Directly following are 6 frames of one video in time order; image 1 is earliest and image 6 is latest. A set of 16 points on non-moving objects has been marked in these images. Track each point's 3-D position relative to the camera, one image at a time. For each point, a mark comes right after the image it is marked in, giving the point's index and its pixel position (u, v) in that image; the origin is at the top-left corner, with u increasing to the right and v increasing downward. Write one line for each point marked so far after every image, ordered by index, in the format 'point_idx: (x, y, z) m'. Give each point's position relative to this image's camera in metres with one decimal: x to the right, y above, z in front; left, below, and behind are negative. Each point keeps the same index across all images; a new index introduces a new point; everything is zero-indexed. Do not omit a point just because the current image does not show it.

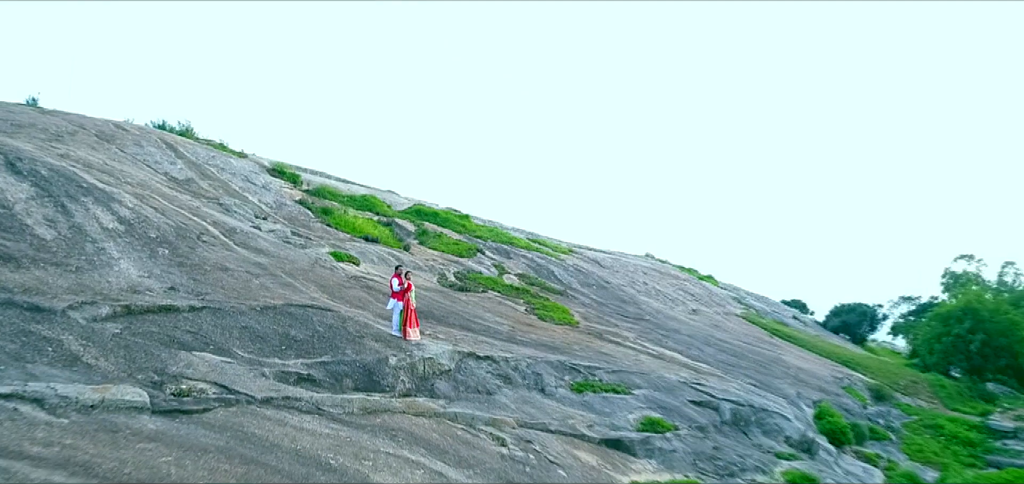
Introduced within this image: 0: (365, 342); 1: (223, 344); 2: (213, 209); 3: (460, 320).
0: (-2.7, -1.9, +13.0) m
1: (-4.6, -1.6, +11.3) m
2: (-7.6, +0.8, +18.2) m
3: (-1.3, -2.0, +17.8) m
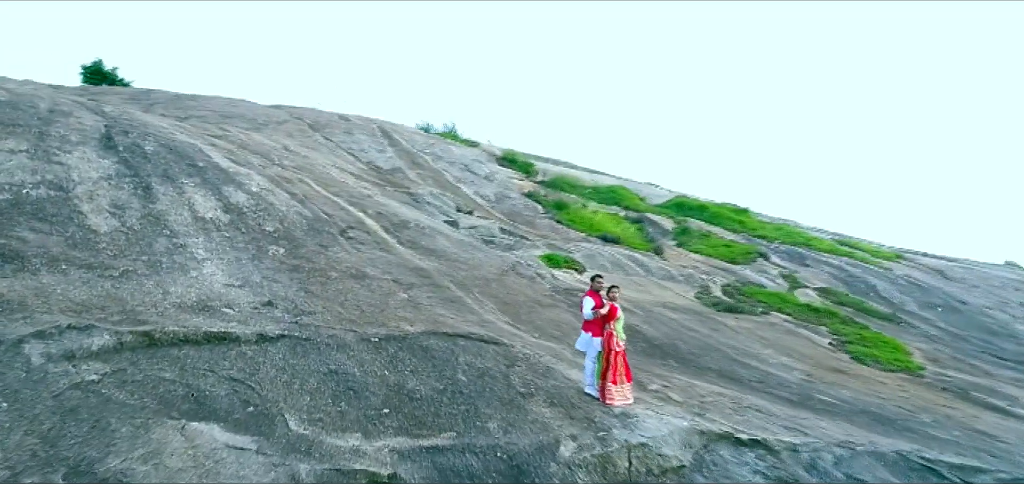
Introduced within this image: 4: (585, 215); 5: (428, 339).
0: (+0.2, -1.8, +7.6) m
1: (-2.2, -1.5, +6.7) m
2: (-2.4, +0.8, +14.2) m
3: (+3.3, -1.9, +11.4) m
4: (+2.0, +0.8, +20.0) m
5: (-1.0, -1.2, +8.7) m
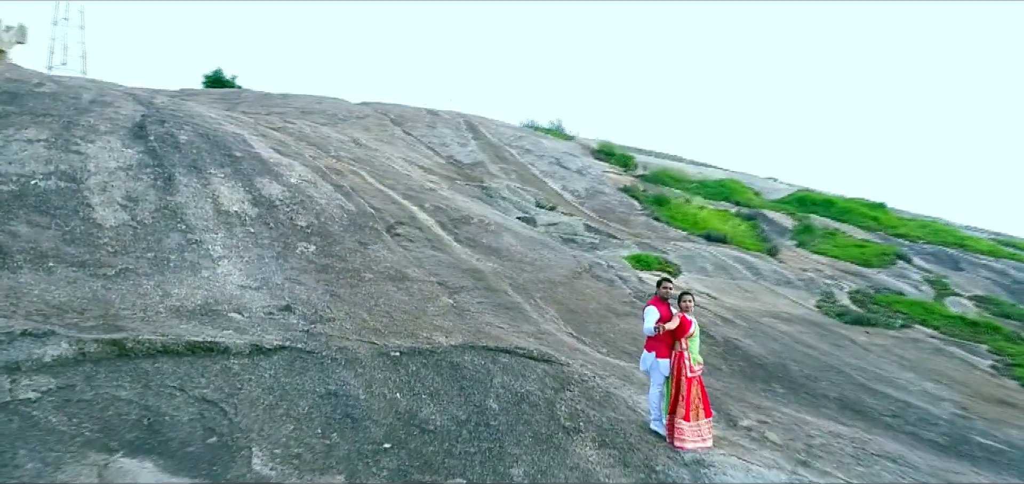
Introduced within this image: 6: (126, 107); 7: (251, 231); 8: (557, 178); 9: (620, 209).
0: (+0.5, -1.7, +5.9) m
1: (-2.0, -1.5, +5.4) m
2: (-0.9, +0.9, +12.9) m
3: (+4.2, -1.9, +9.2) m
4: (+4.4, +0.8, +17.8) m
5: (-0.5, -1.1, +7.2) m
6: (-5.5, +1.9, +10.2) m
7: (-3.1, +0.1, +8.6) m
8: (+1.1, +1.6, +17.8) m
9: (+2.6, +0.8, +17.3) m
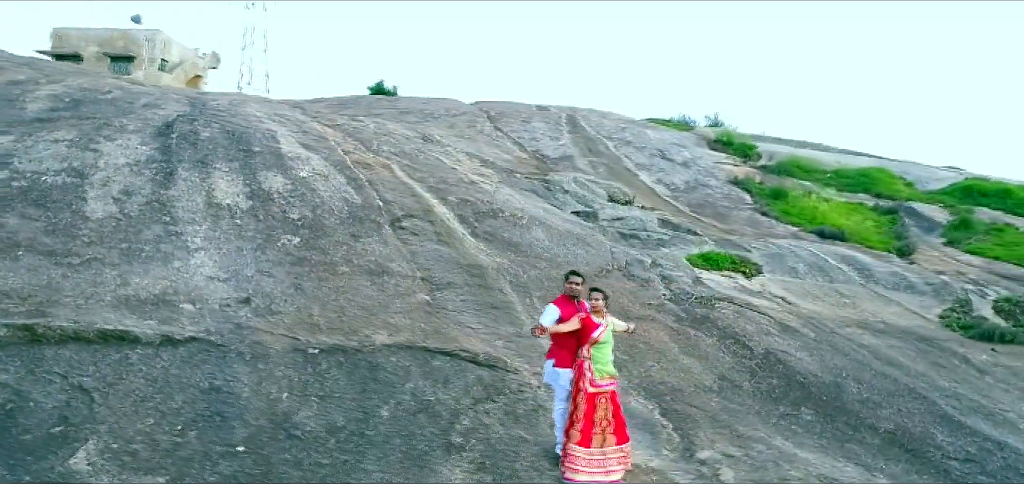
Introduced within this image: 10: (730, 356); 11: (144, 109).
0: (-0.5, -1.6, +5.0) m
1: (-3.1, -1.4, +5.2) m
2: (0.0, +0.9, +12.2) m
3: (+3.9, -1.8, +7.2) m
4: (+6.4, +0.8, +15.5) m
5: (-1.1, -1.0, +6.6) m
6: (-5.1, +2.0, +10.8) m
7: (-3.3, +0.2, +8.6) m
8: (+3.2, +1.6, +16.3) m
9: (+4.6, +0.9, +15.5) m
10: (+2.4, -1.3, +8.0) m
11: (-5.5, +2.0, +10.6) m
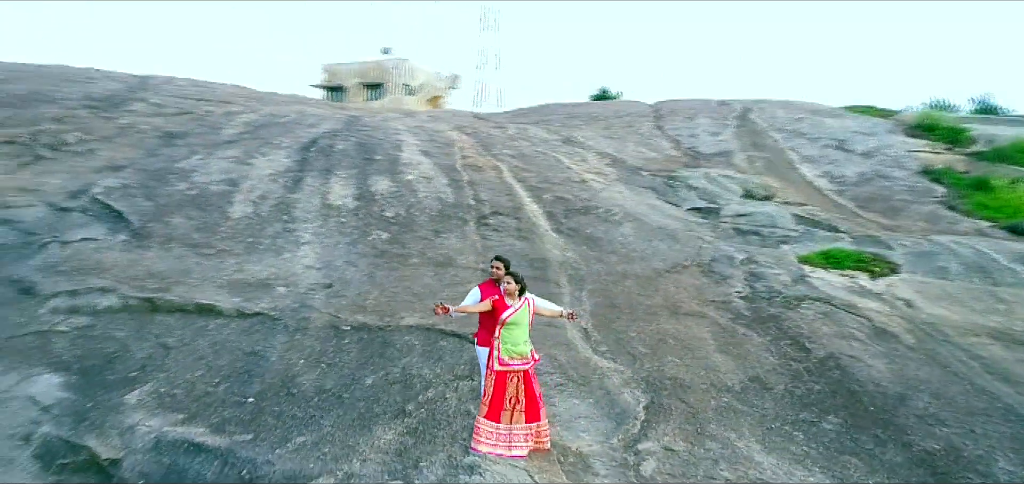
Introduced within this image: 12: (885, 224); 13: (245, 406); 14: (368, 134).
0: (-1.1, -1.5, +5.7) m
1: (-3.4, -1.3, +6.8) m
2: (+2.0, +1.0, +12.2) m
3: (+3.9, -1.7, +6.1) m
4: (+9.1, +0.8, +13.0) m
5: (-1.1, -0.9, +7.4) m
6: (-3.3, +2.0, +12.8) m
7: (-2.4, +0.3, +10.0) m
8: (+6.5, +1.6, +14.9) m
9: (+7.4, +0.9, +13.6) m
10: (+2.7, -1.2, +7.4) m
11: (-3.7, +2.0, +12.7) m
12: (+6.4, +0.3, +12.3) m
13: (-2.3, -1.4, +6.3) m
14: (-2.5, +1.9, +12.5) m
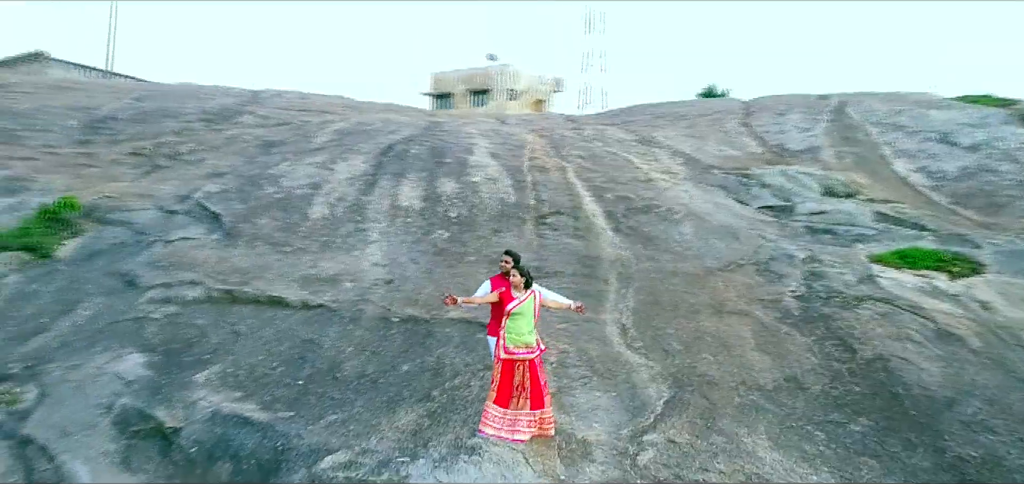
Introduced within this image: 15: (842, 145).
0: (-1.0, -1.5, +6.1) m
1: (-3.1, -1.2, +7.6) m
2: (+3.1, +1.0, +12.1) m
3: (+4.0, -1.7, +5.7) m
4: (+10.3, +0.8, +11.7) m
5: (-0.7, -0.9, +7.8) m
6: (-2.0, +2.1, +13.5) m
7: (-1.5, +0.3, +10.6) m
8: (+8.0, +1.6, +14.0) m
9: (+8.7, +0.9, +12.6) m
10: (+3.1, -1.2, +7.2) m
11: (-2.4, +2.0, +13.5) m
12: (+7.5, +0.3, +11.5) m
13: (-2.1, -1.4, +6.9) m
14: (-1.3, +1.9, +13.1) m
15: (+6.9, +2.0, +14.9) m
